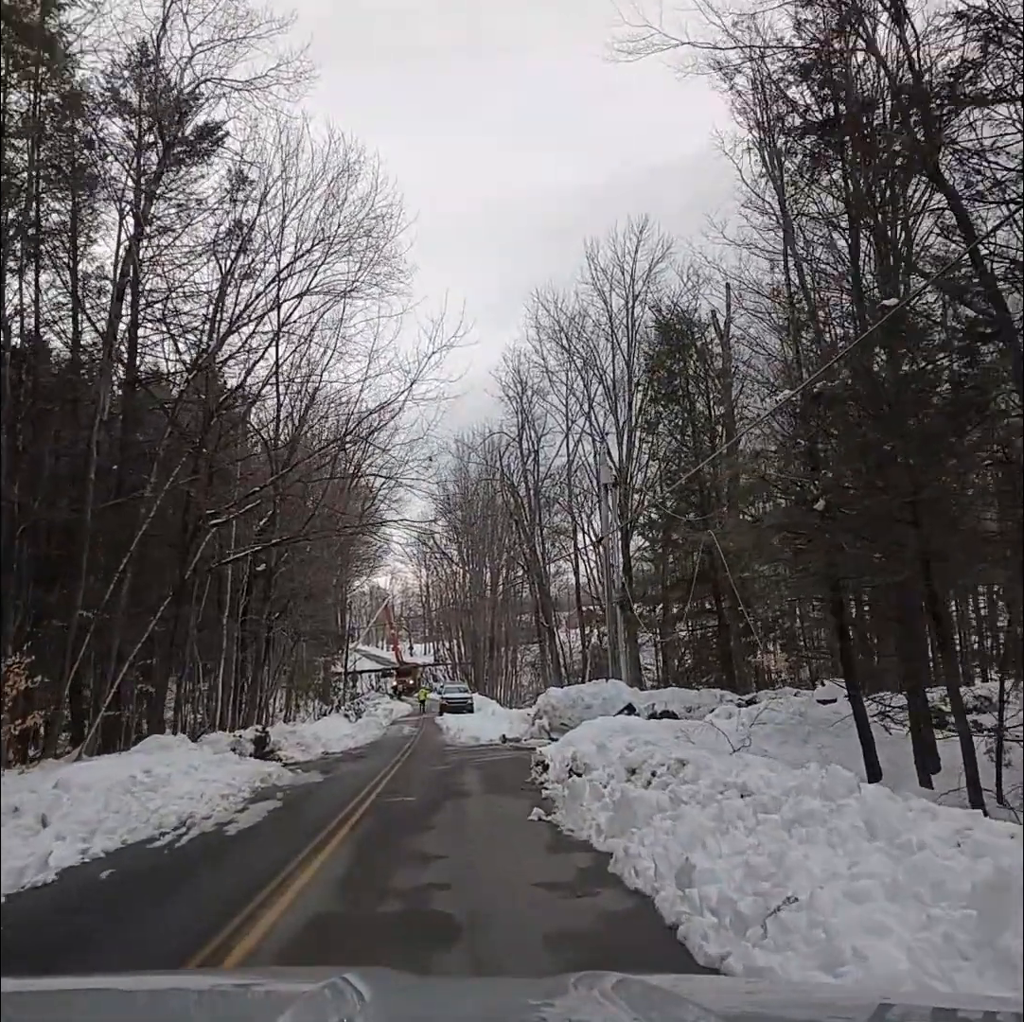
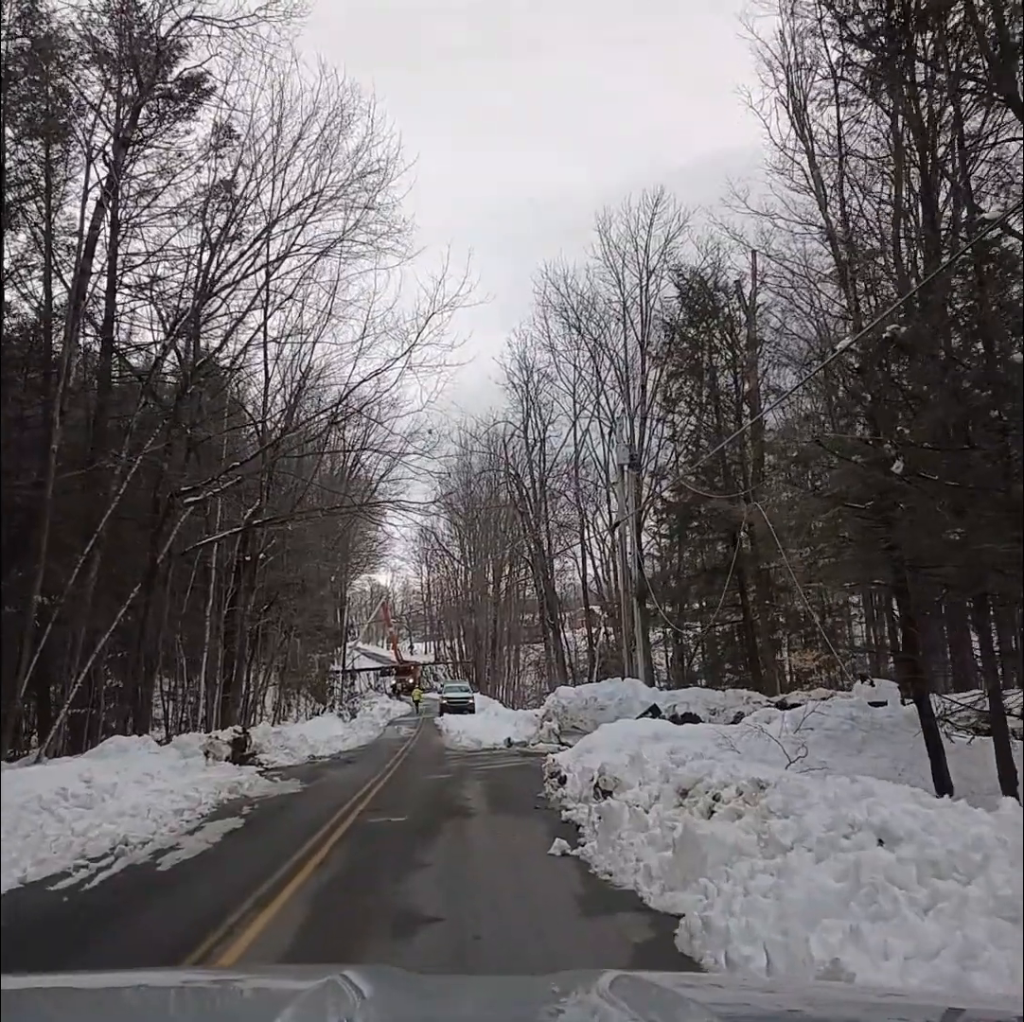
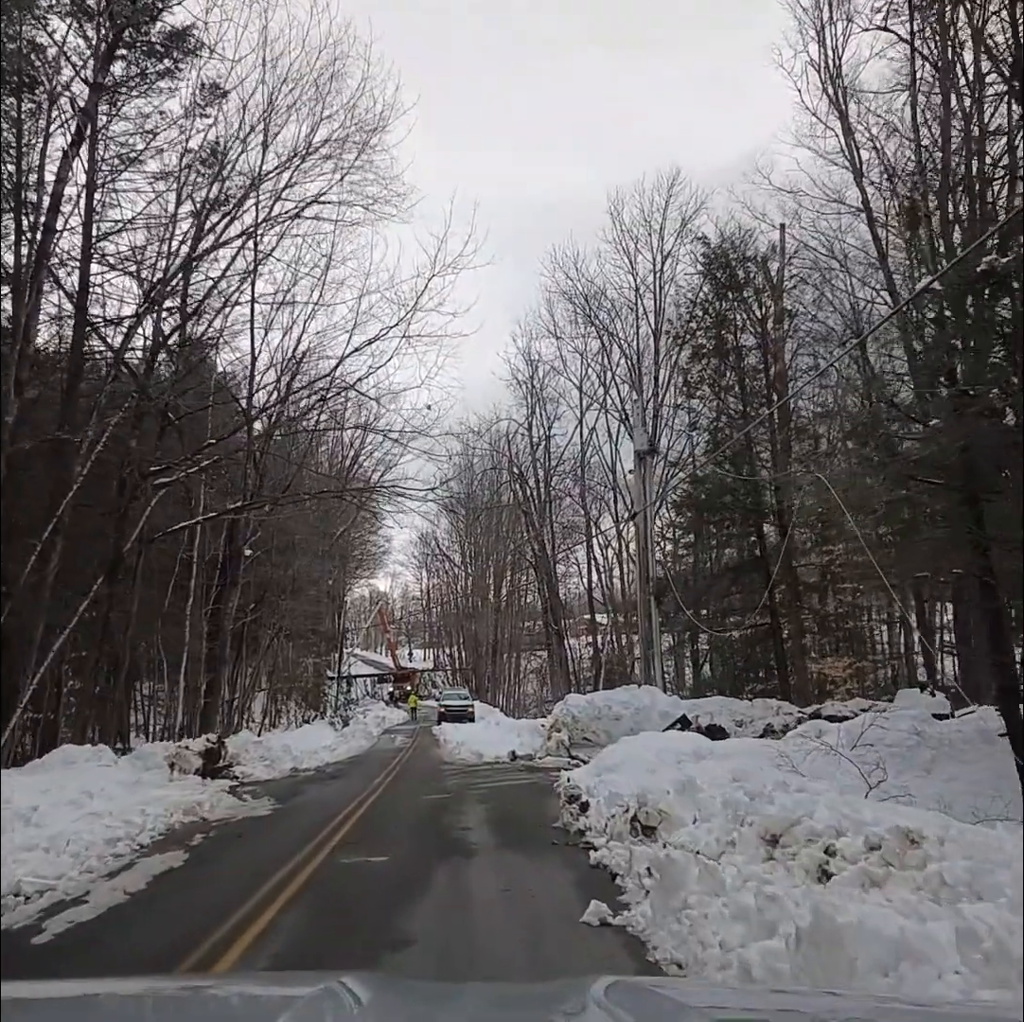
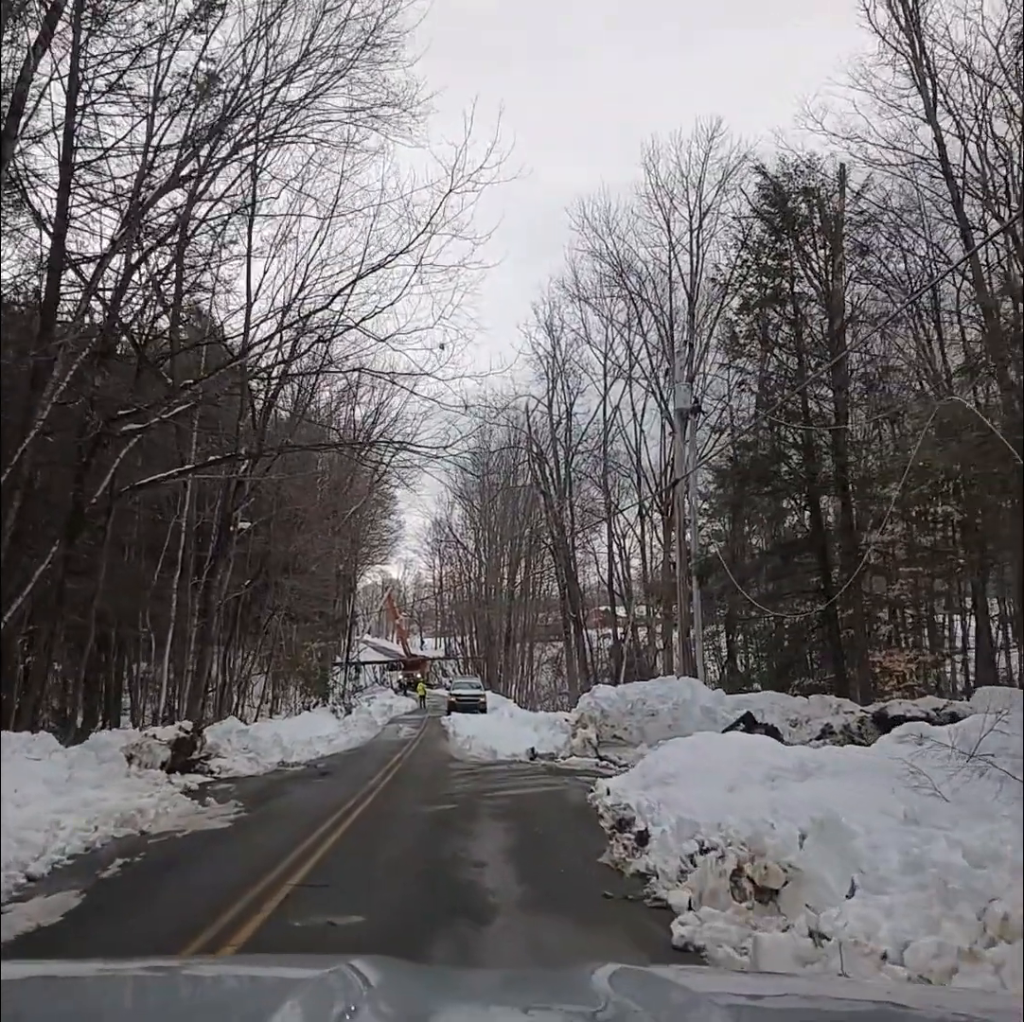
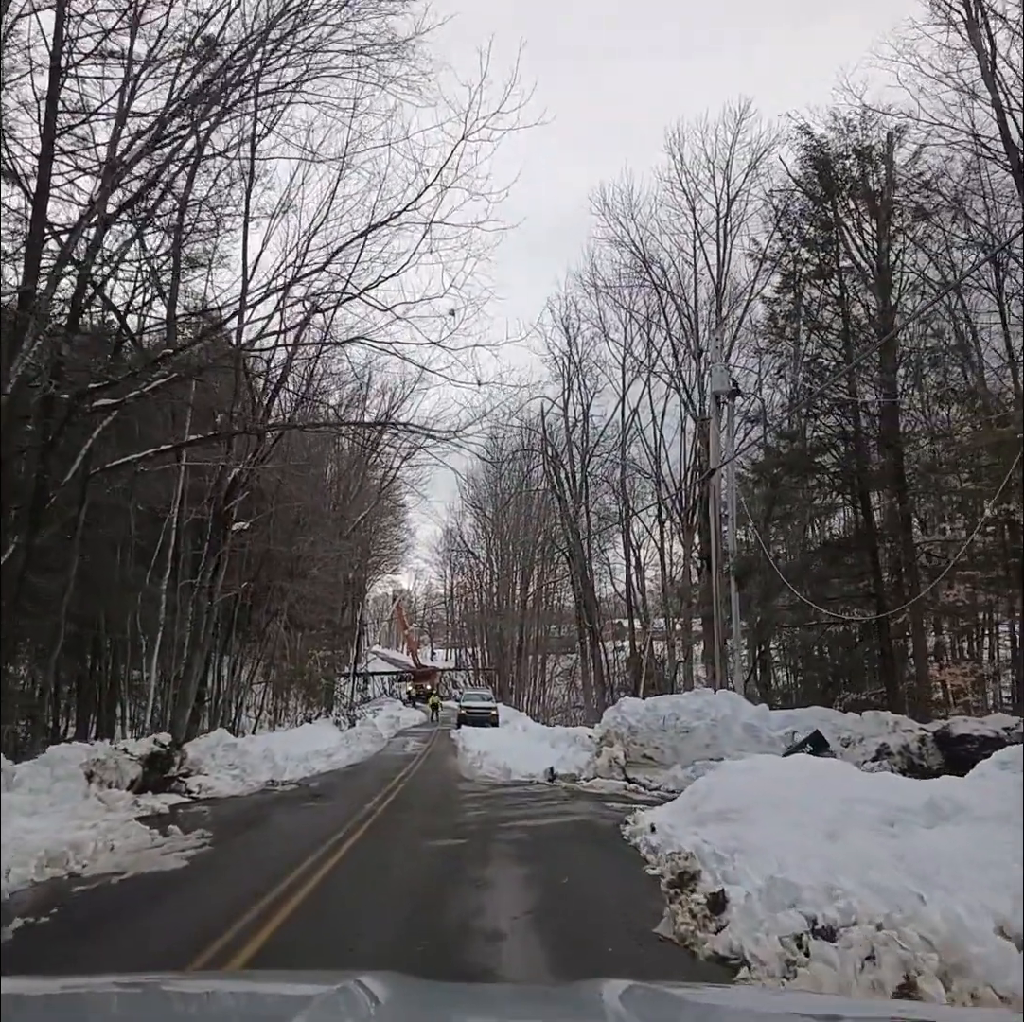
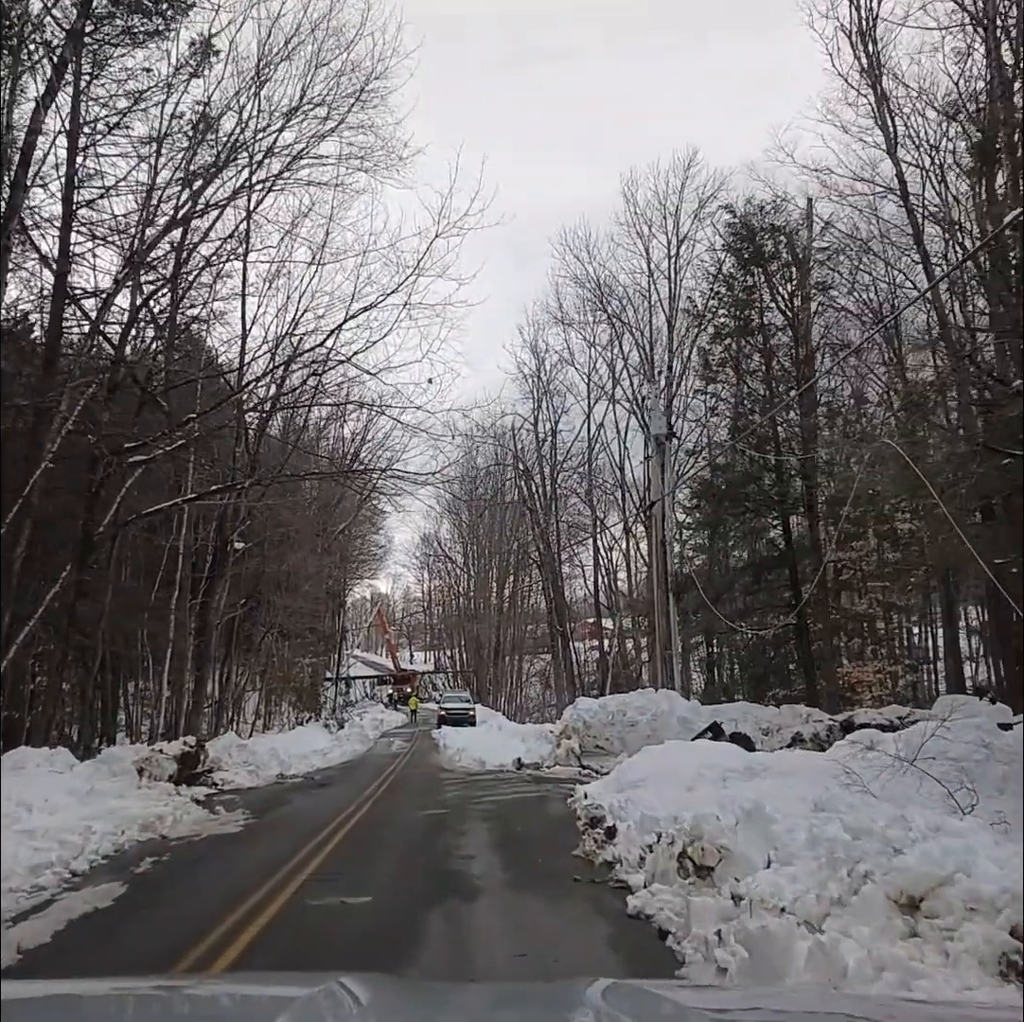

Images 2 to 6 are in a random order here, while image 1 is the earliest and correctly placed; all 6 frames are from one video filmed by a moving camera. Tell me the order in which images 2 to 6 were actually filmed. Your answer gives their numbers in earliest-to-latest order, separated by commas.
2, 3, 6, 4, 5
